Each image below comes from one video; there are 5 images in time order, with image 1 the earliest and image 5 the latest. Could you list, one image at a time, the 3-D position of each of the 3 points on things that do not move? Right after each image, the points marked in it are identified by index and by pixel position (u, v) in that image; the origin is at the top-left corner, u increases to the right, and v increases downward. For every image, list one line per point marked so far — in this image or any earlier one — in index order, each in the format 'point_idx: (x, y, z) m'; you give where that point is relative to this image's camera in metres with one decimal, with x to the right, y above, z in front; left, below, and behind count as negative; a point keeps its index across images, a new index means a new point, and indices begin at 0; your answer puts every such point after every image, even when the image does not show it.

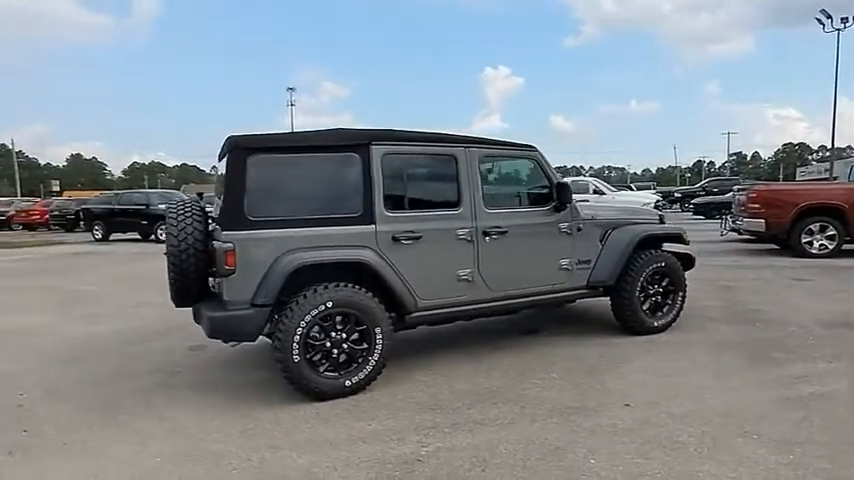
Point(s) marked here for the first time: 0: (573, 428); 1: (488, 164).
0: (+1.1, -1.5, +4.0) m
1: (+0.7, +0.8, +5.7) m
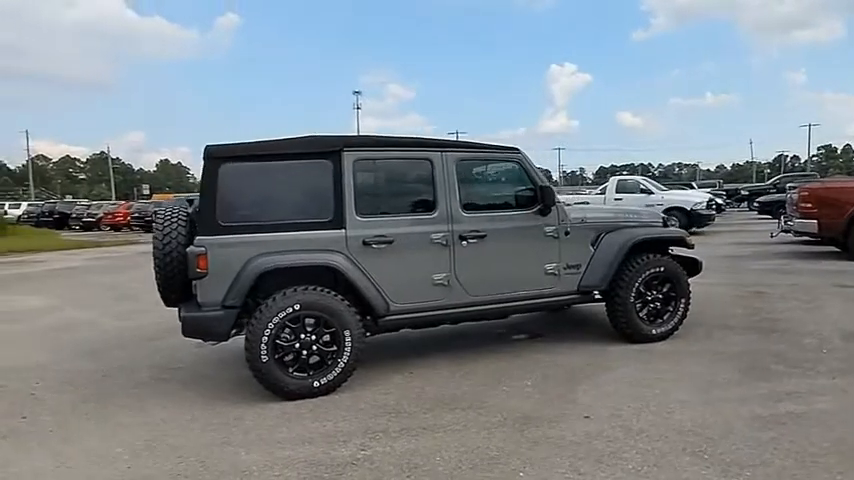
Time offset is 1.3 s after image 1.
0: (+0.7, -1.5, +4.0) m
1: (+0.4, +0.8, +5.7) m
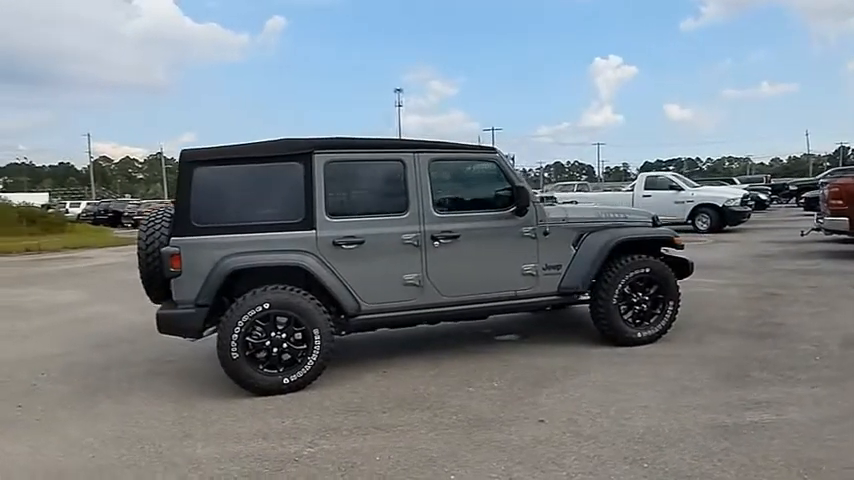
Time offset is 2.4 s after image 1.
0: (+0.3, -1.5, +3.9) m
1: (+0.1, +0.8, +5.7) m
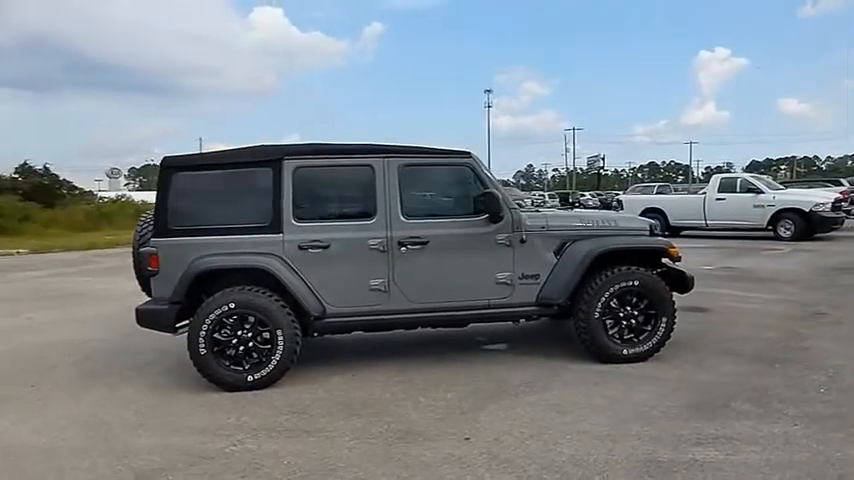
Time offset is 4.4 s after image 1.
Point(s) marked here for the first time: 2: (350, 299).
0: (-0.4, -1.6, +3.9) m
1: (-0.2, +0.7, +5.6) m
2: (-0.8, -0.6, +5.5) m
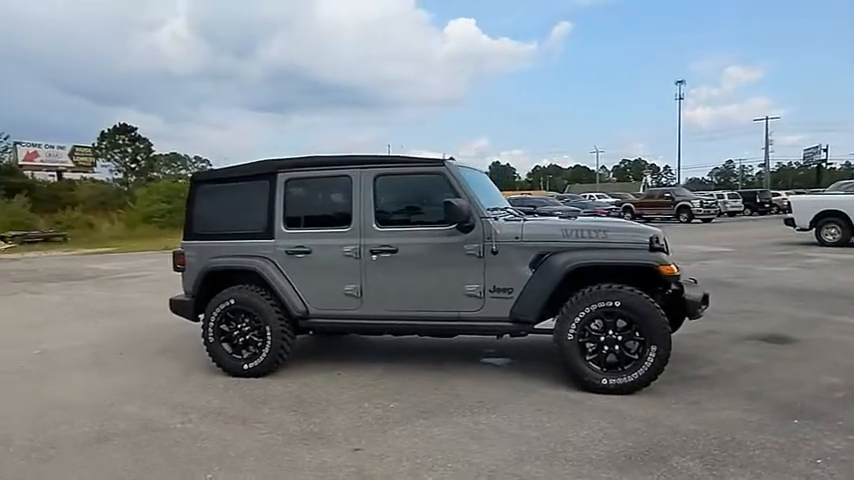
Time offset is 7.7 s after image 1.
0: (-1.2, -1.7, +4.1) m
1: (-0.4, +0.6, +5.7) m
2: (-1.1, -0.7, +5.8) m
